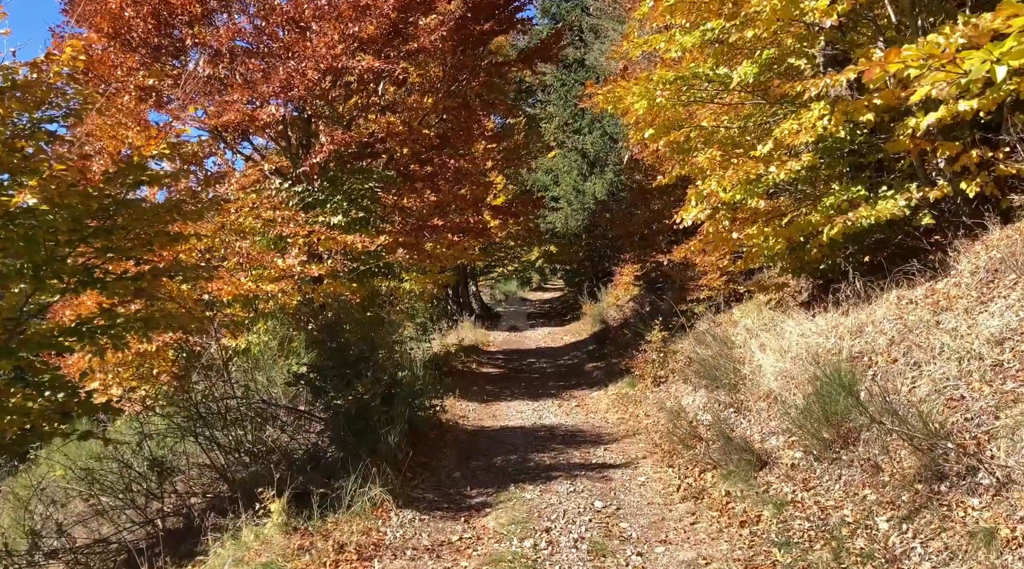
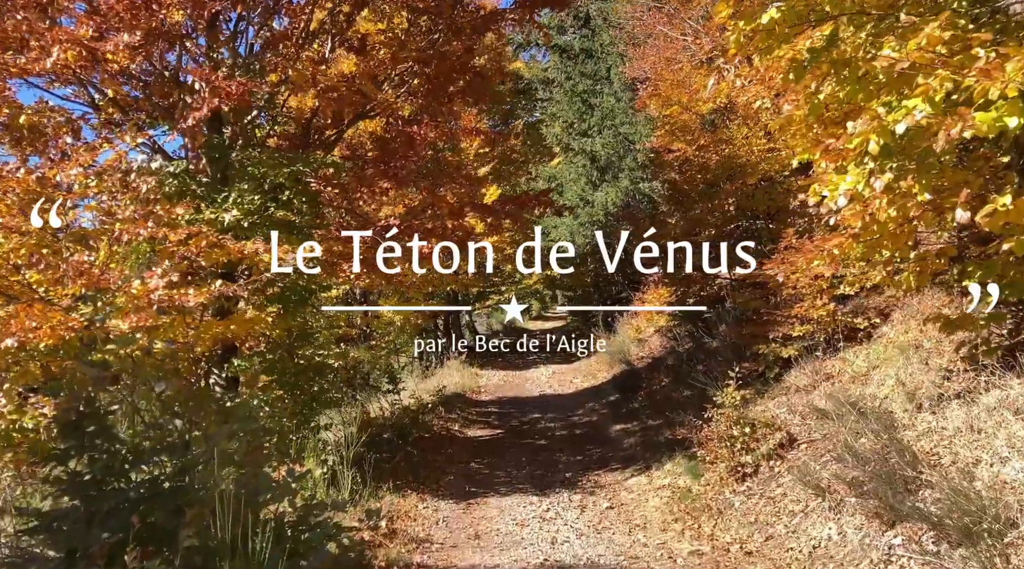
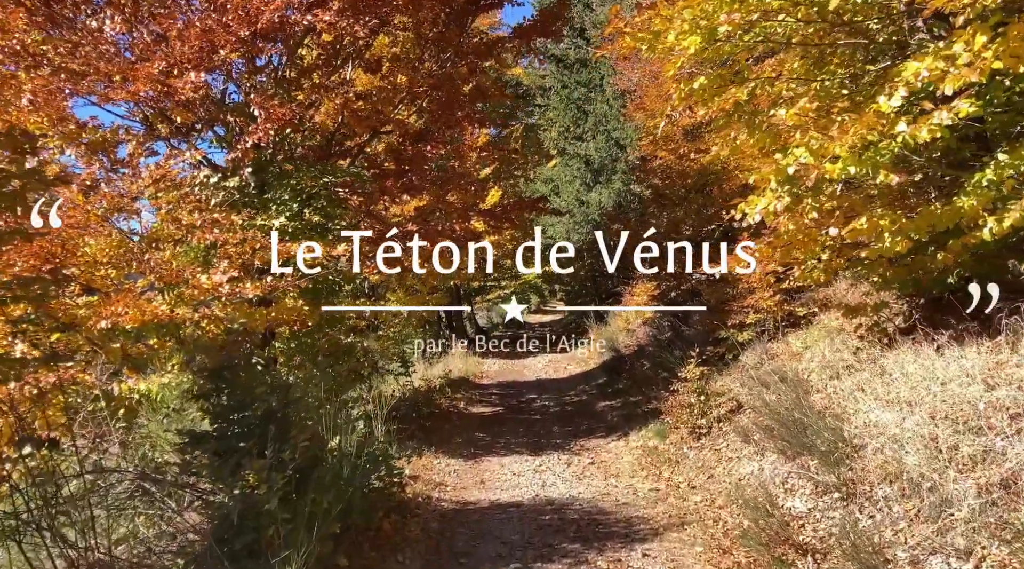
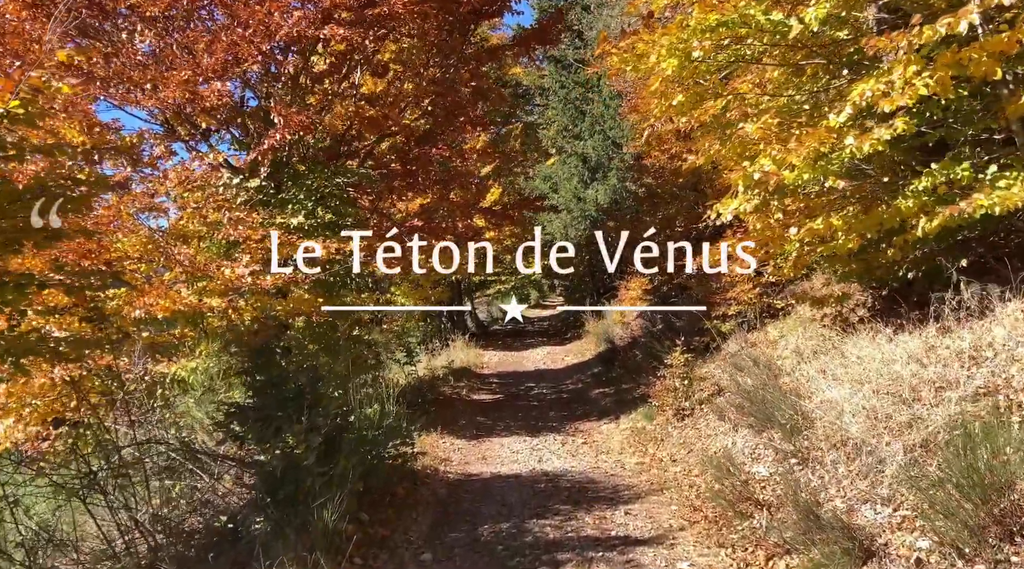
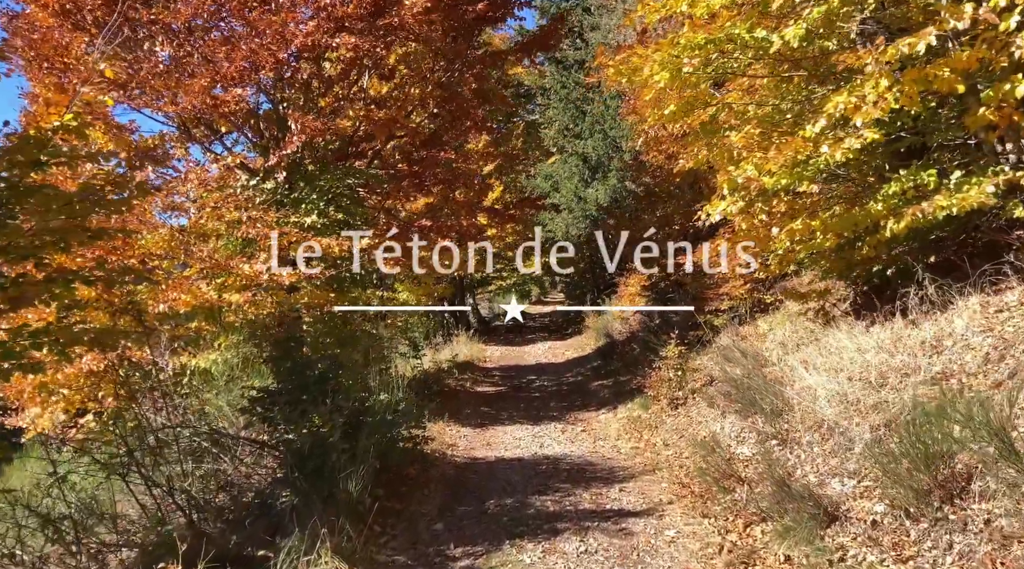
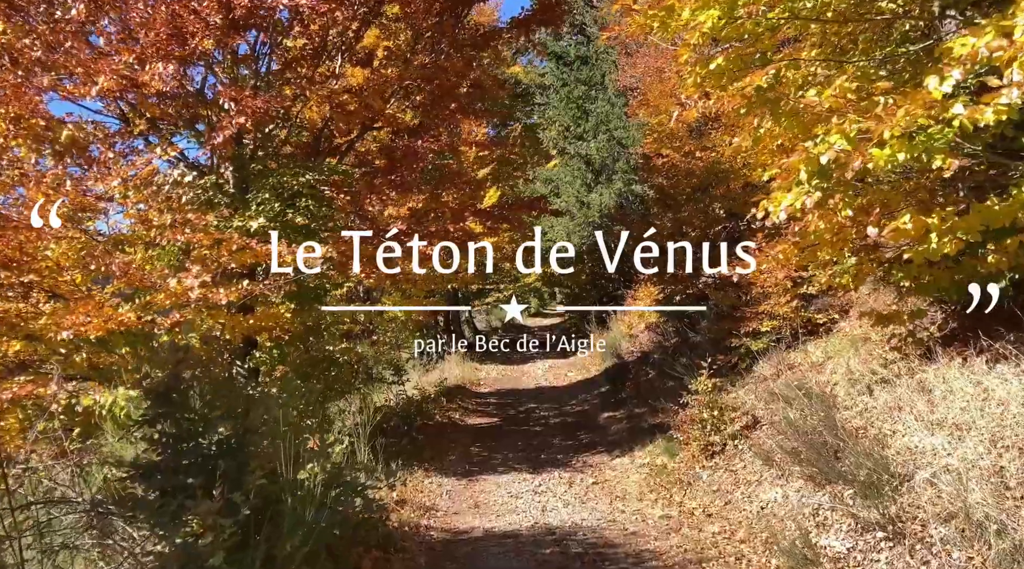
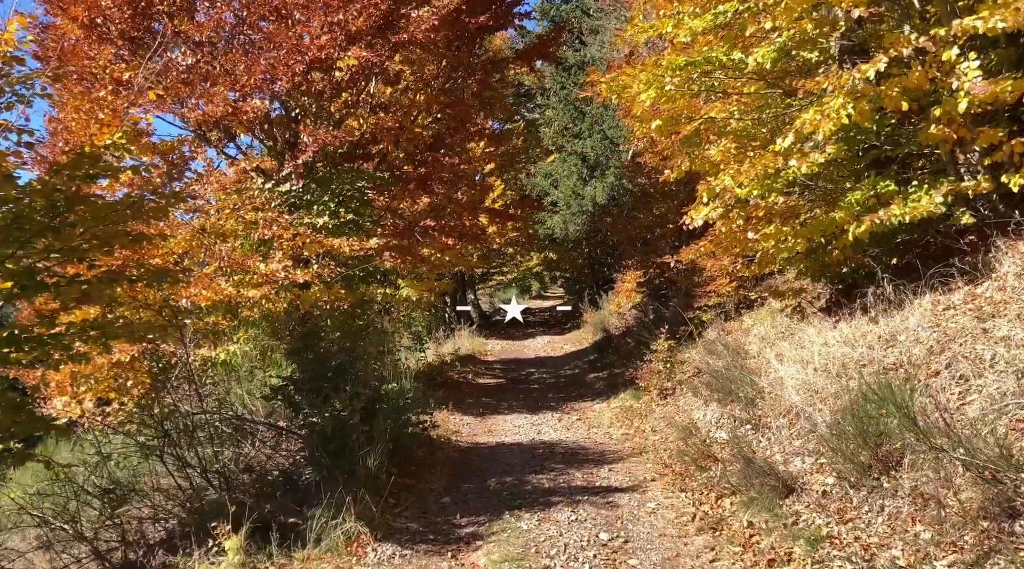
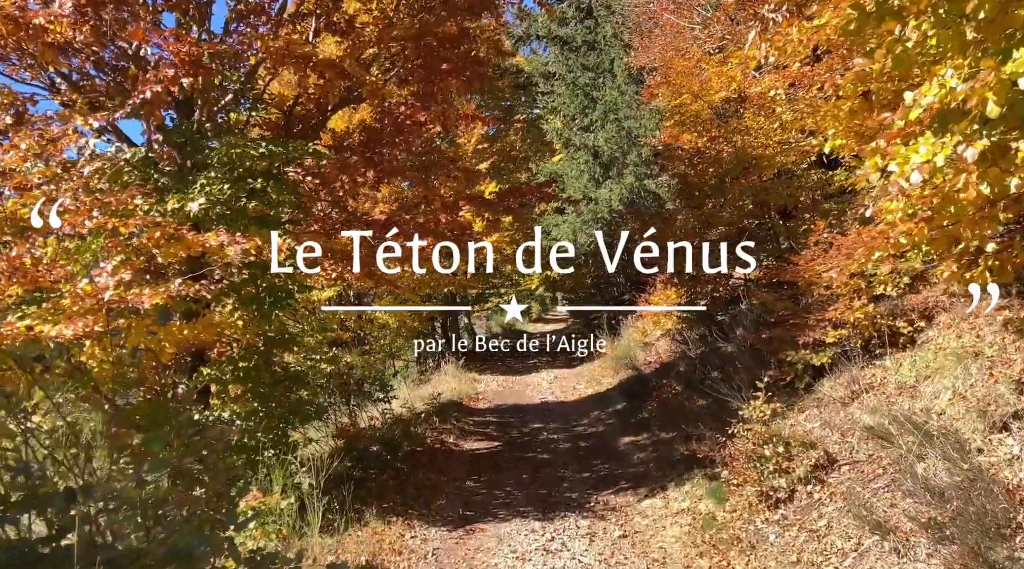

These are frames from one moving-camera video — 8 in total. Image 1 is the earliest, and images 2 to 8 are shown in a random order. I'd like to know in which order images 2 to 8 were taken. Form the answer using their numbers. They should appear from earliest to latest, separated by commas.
7, 5, 4, 3, 6, 2, 8
